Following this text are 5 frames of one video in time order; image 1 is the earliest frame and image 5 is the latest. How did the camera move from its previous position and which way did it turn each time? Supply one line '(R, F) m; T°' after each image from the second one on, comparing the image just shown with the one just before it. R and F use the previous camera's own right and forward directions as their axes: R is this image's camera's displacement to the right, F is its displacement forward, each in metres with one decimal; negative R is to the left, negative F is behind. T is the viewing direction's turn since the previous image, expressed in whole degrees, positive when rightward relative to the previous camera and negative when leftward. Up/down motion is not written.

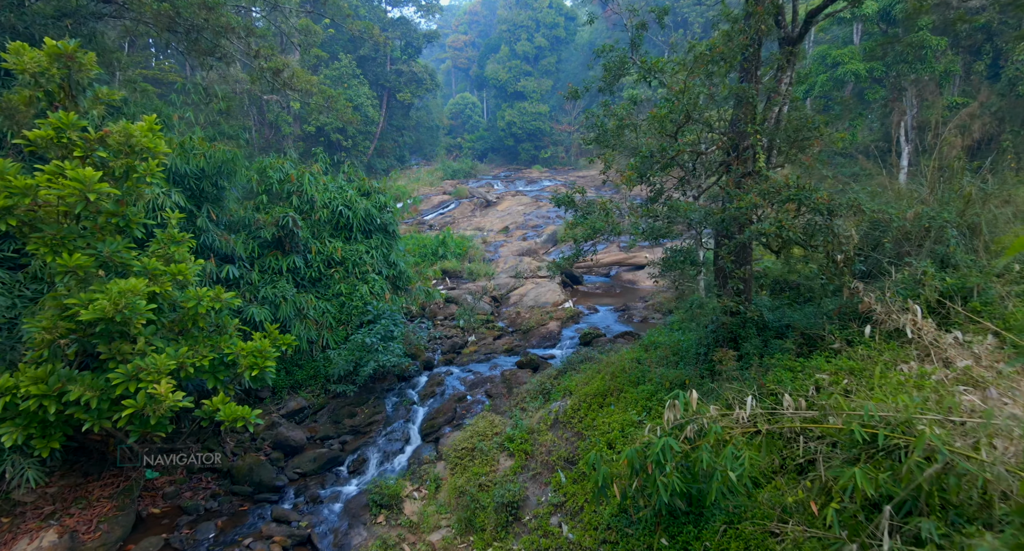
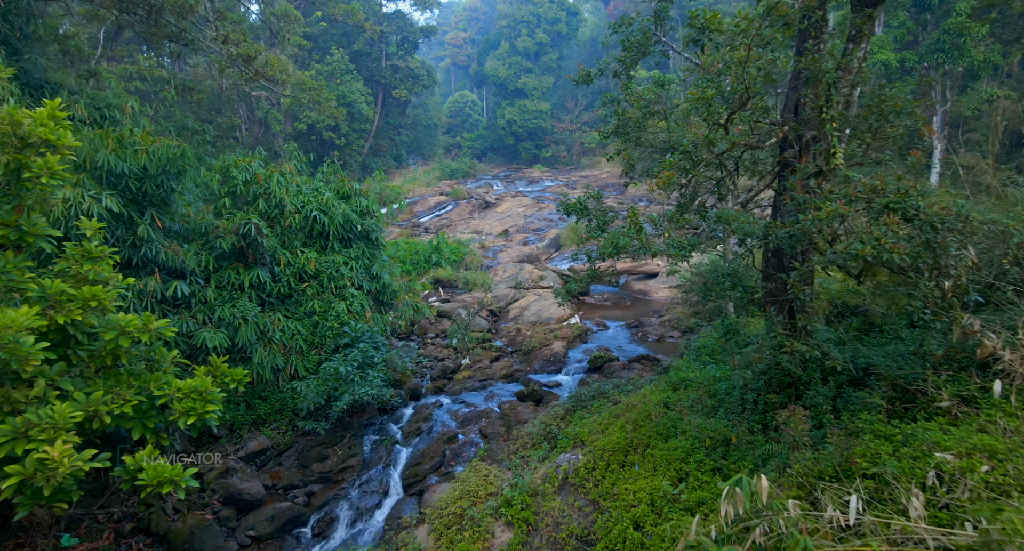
(0.0, +1.4) m; 0°
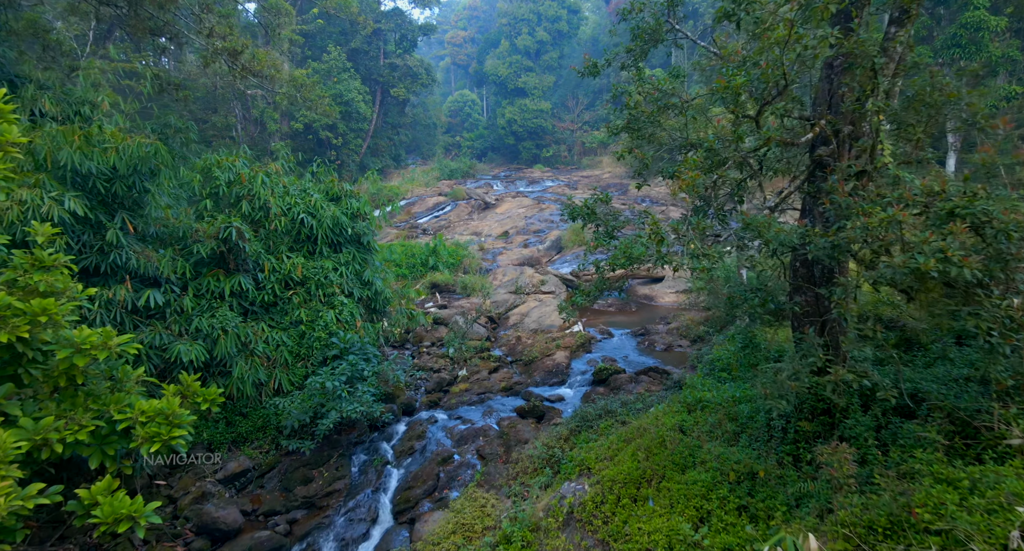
(0.0, +0.6) m; 0°
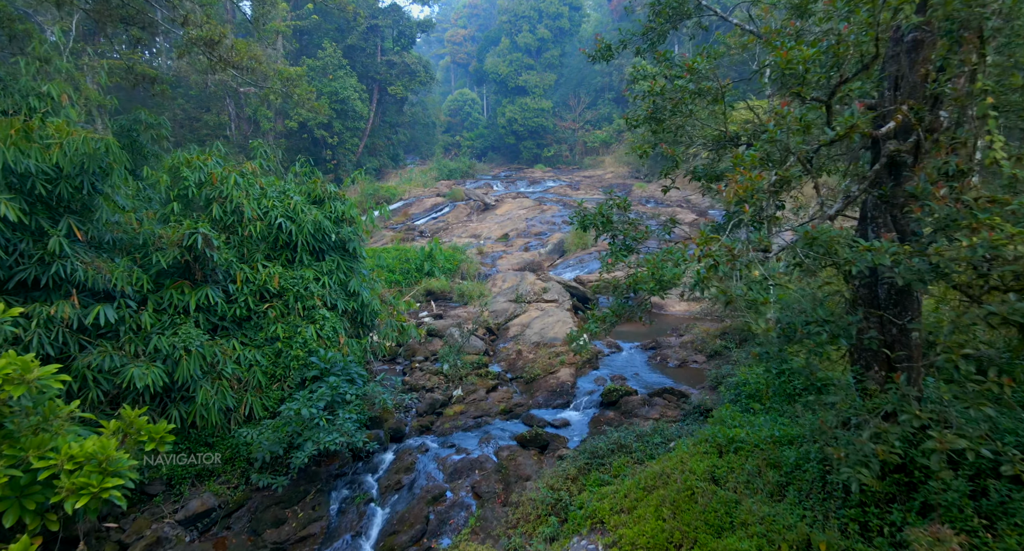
(0.0, +0.9) m; 0°
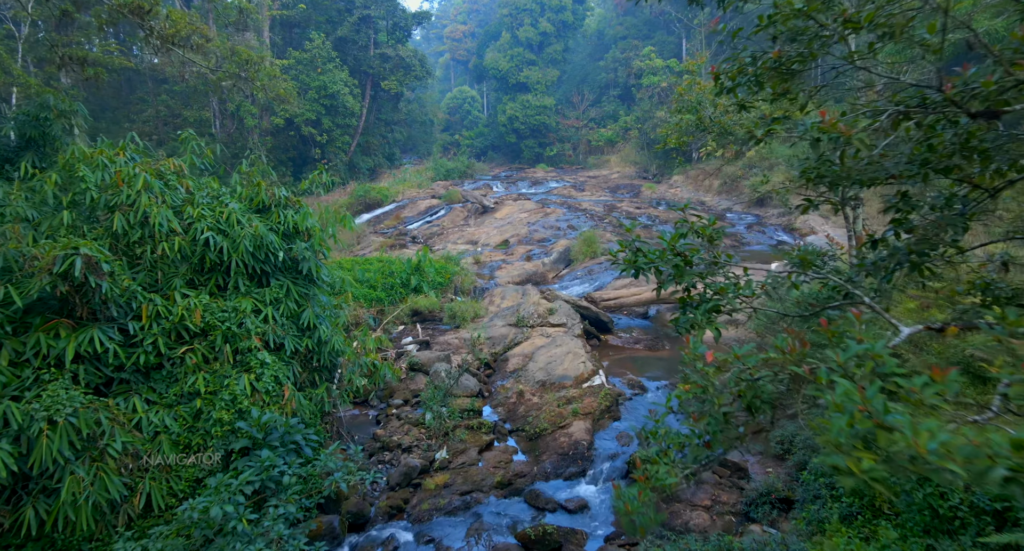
(0.0, +2.0) m; 0°
